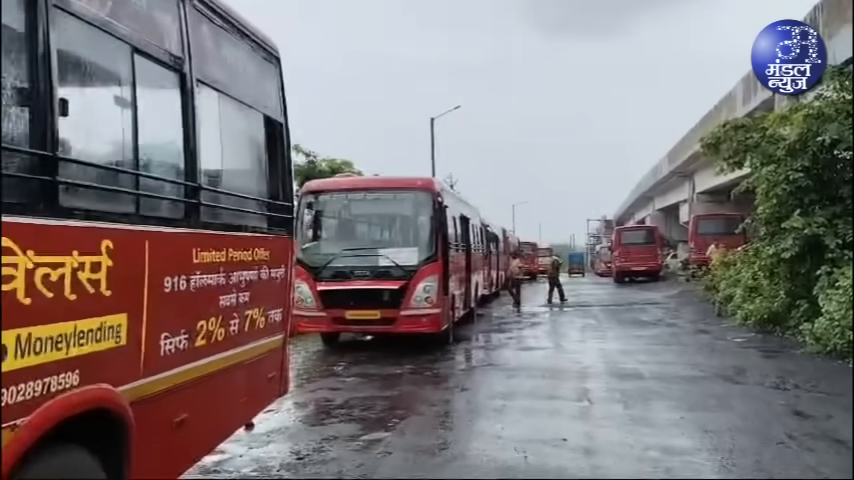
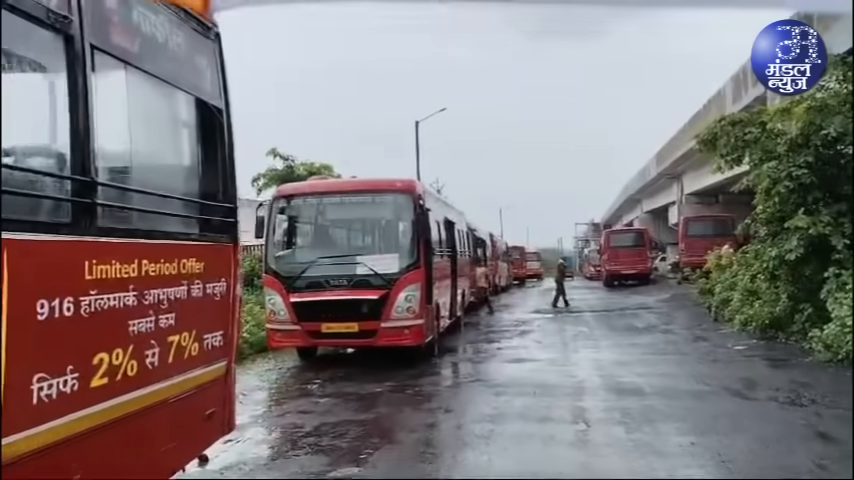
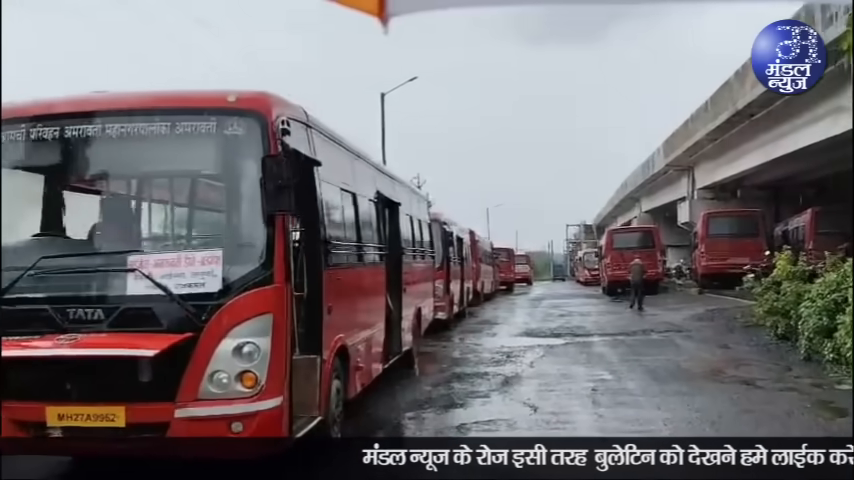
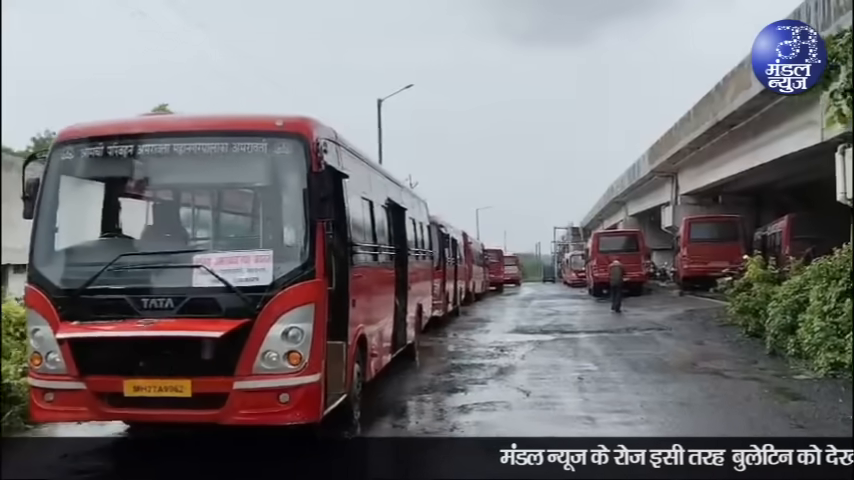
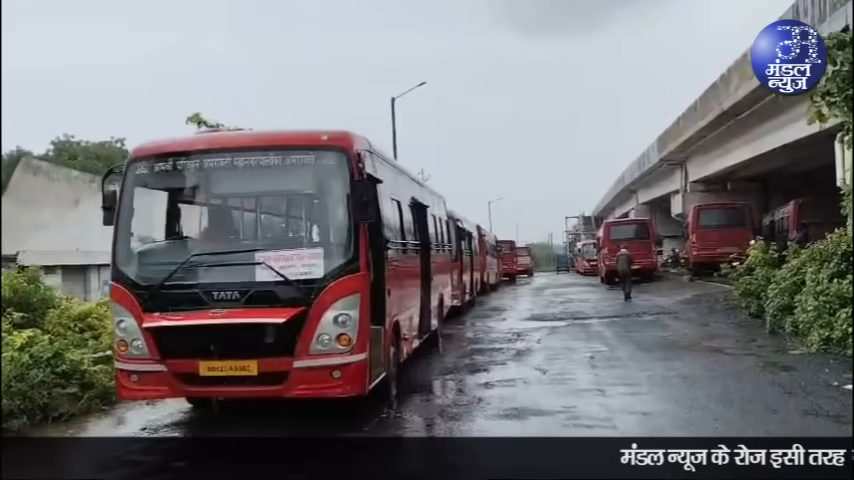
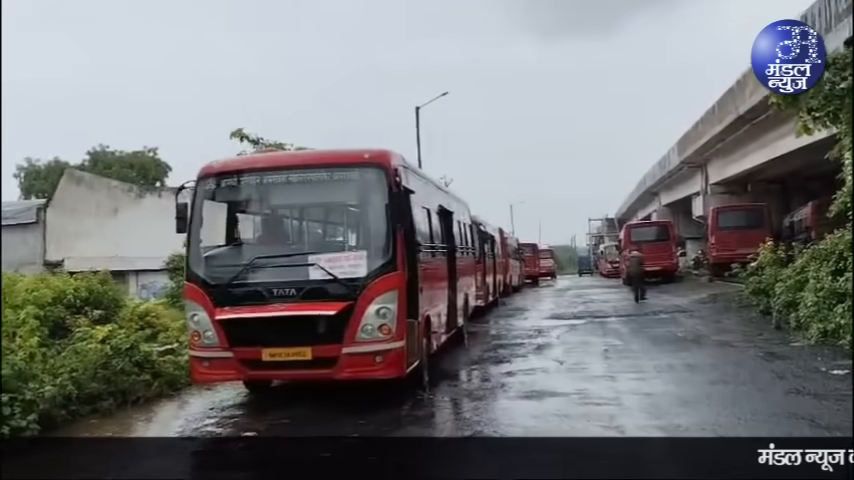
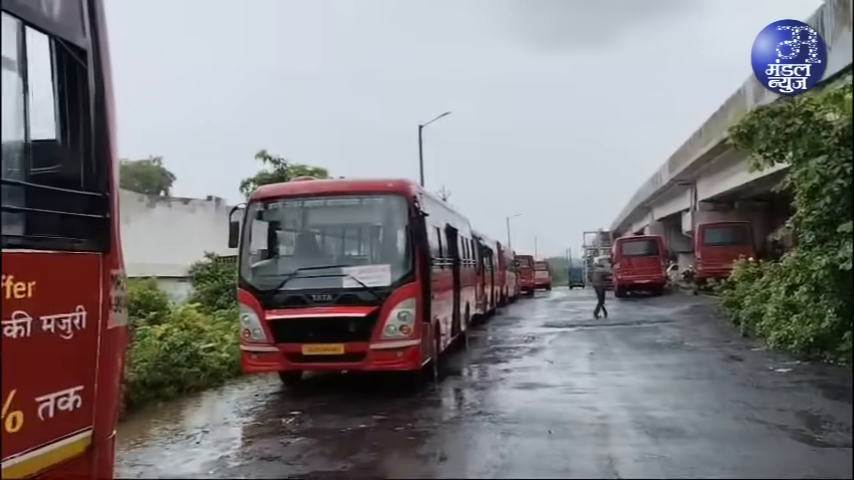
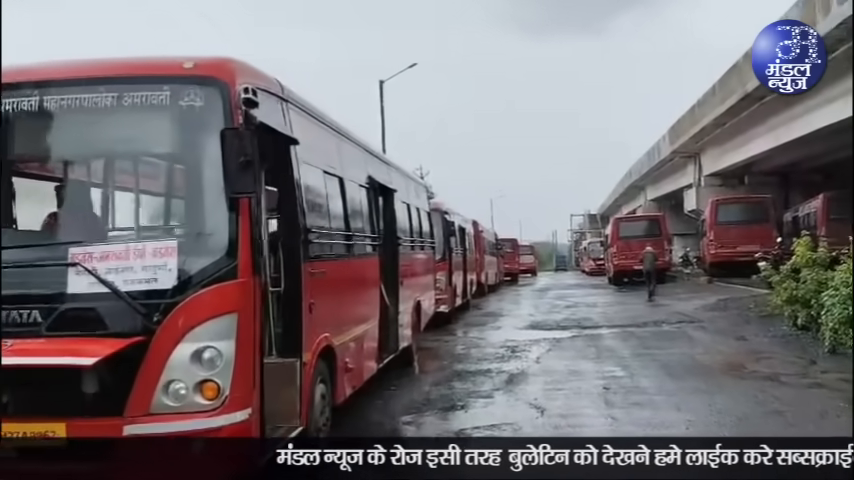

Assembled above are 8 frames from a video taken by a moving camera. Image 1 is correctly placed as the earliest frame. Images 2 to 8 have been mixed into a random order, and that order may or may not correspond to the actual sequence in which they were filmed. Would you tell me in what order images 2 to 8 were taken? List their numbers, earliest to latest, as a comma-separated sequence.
2, 7, 6, 5, 4, 3, 8
